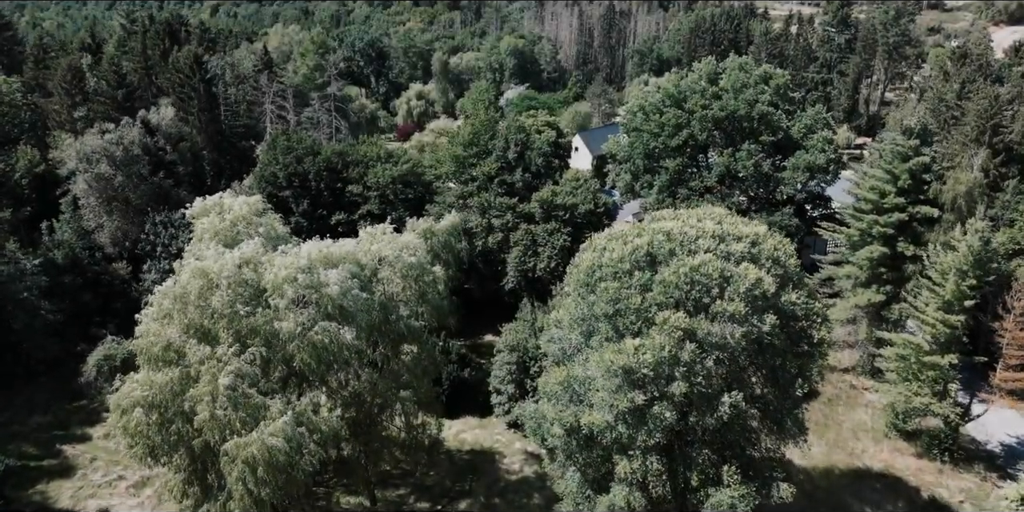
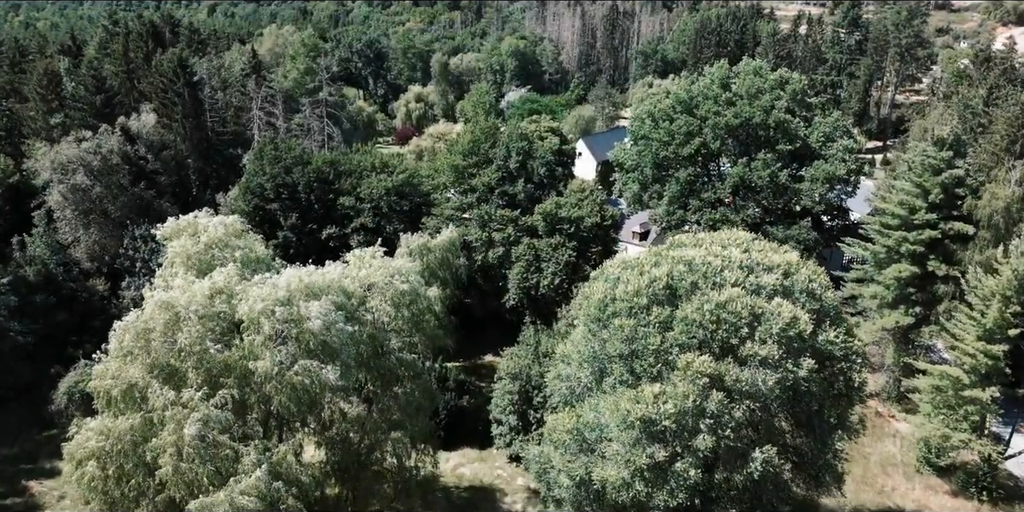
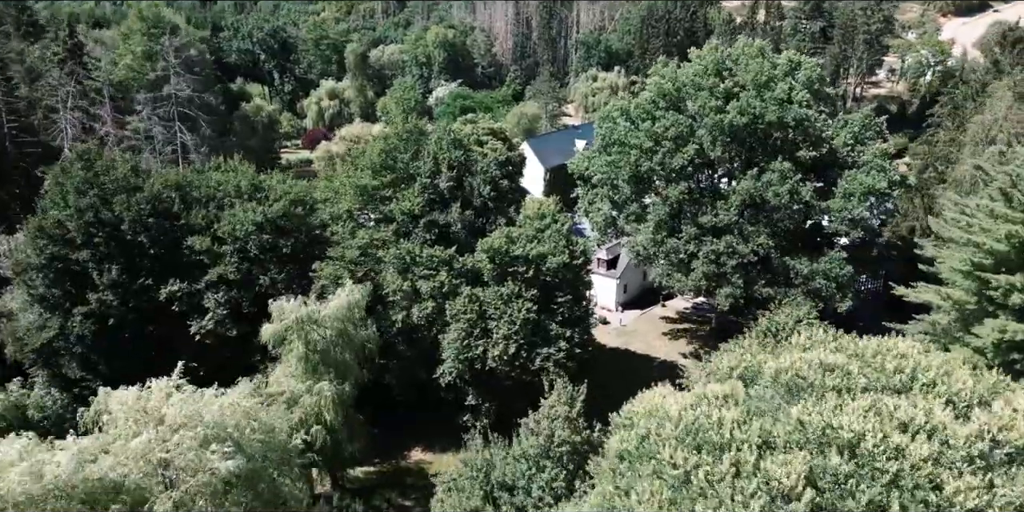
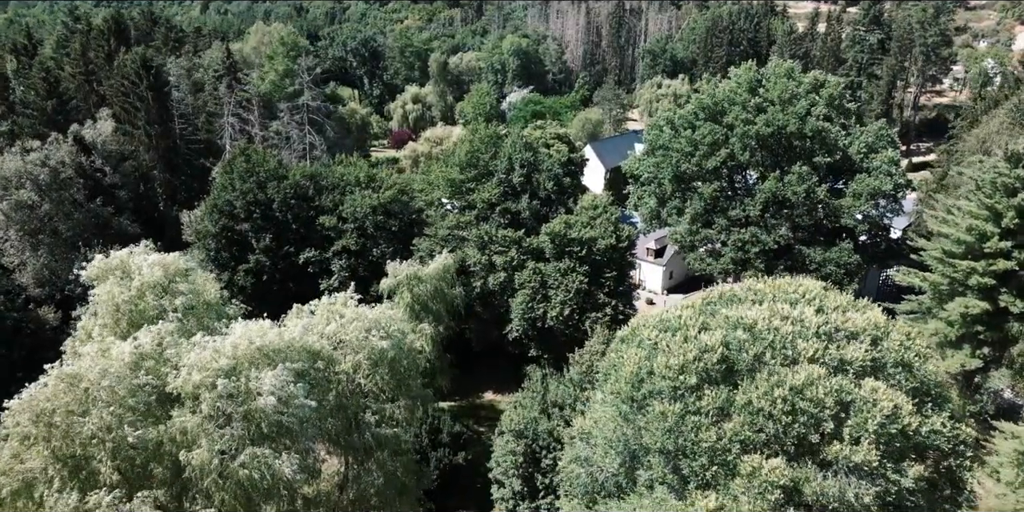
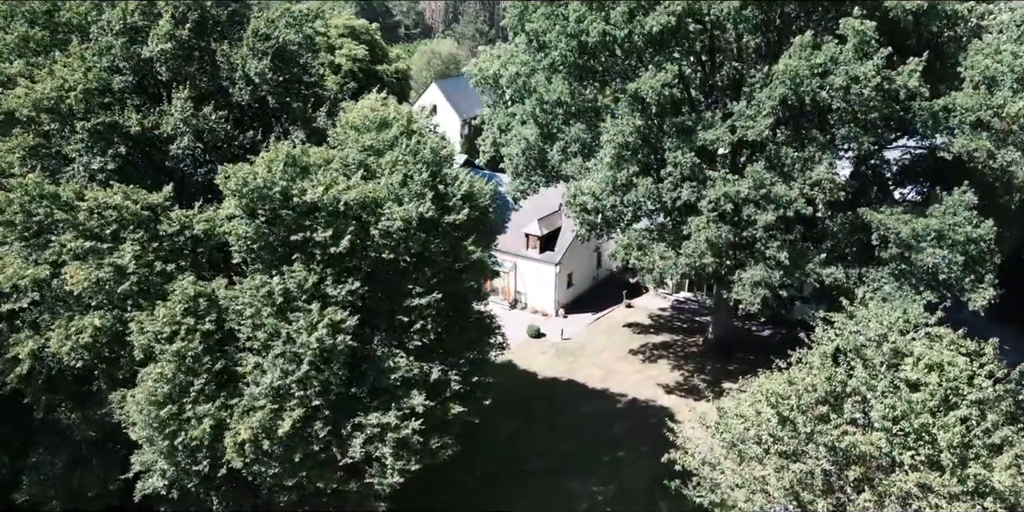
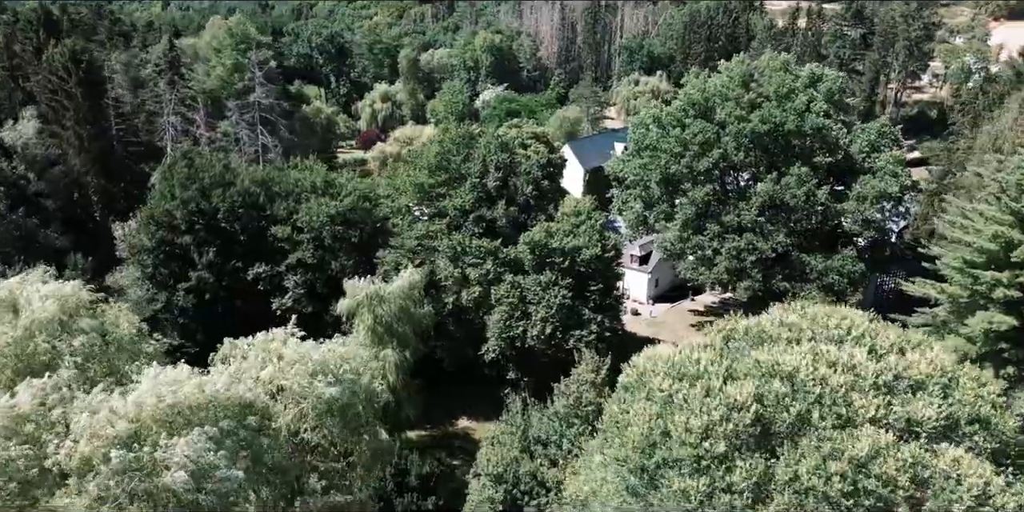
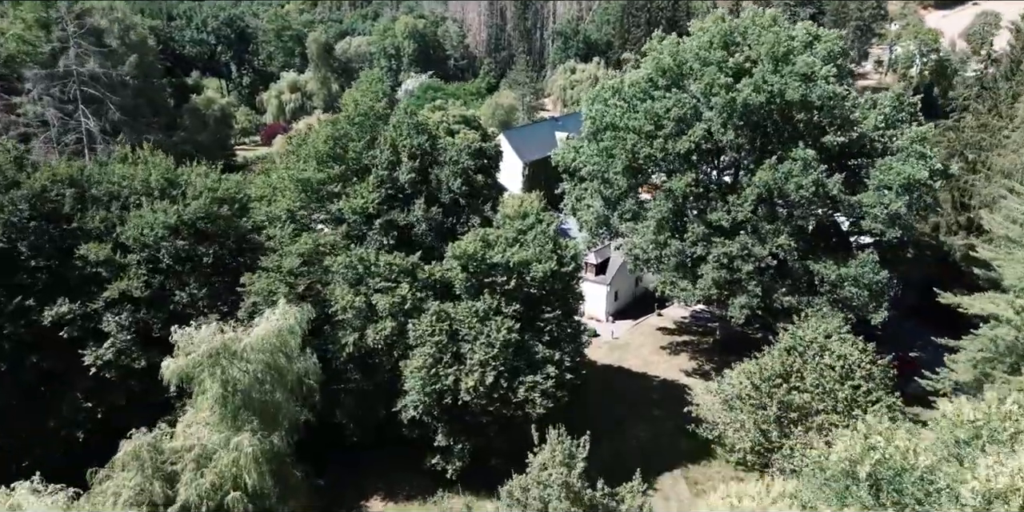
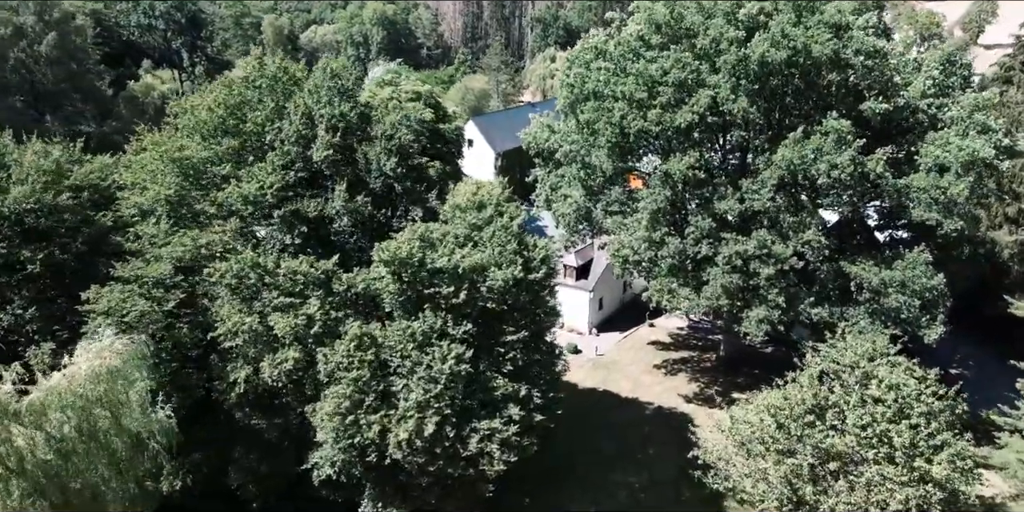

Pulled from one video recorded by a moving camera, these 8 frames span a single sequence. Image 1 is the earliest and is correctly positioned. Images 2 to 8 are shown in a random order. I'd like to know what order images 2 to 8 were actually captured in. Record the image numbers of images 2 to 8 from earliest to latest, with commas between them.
2, 4, 6, 3, 7, 8, 5
